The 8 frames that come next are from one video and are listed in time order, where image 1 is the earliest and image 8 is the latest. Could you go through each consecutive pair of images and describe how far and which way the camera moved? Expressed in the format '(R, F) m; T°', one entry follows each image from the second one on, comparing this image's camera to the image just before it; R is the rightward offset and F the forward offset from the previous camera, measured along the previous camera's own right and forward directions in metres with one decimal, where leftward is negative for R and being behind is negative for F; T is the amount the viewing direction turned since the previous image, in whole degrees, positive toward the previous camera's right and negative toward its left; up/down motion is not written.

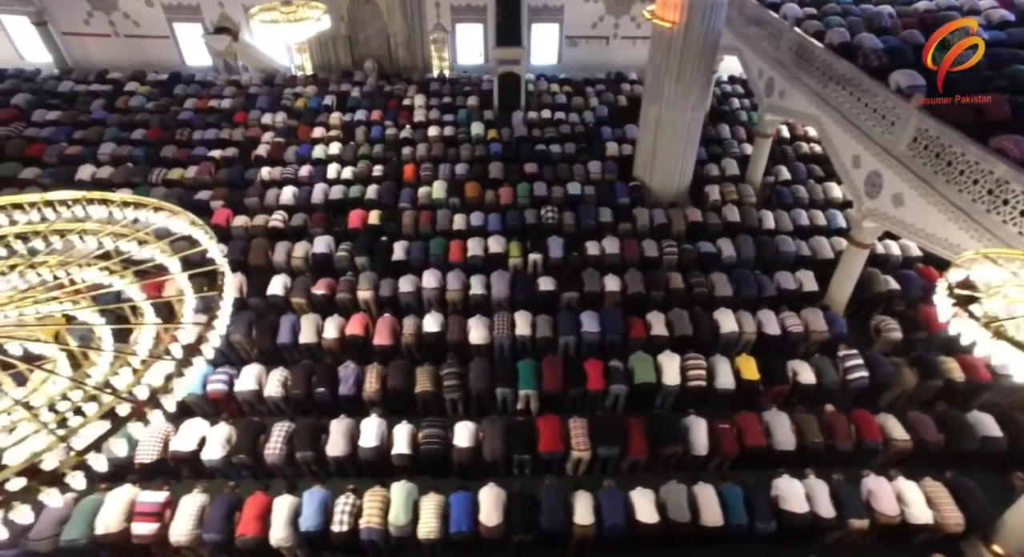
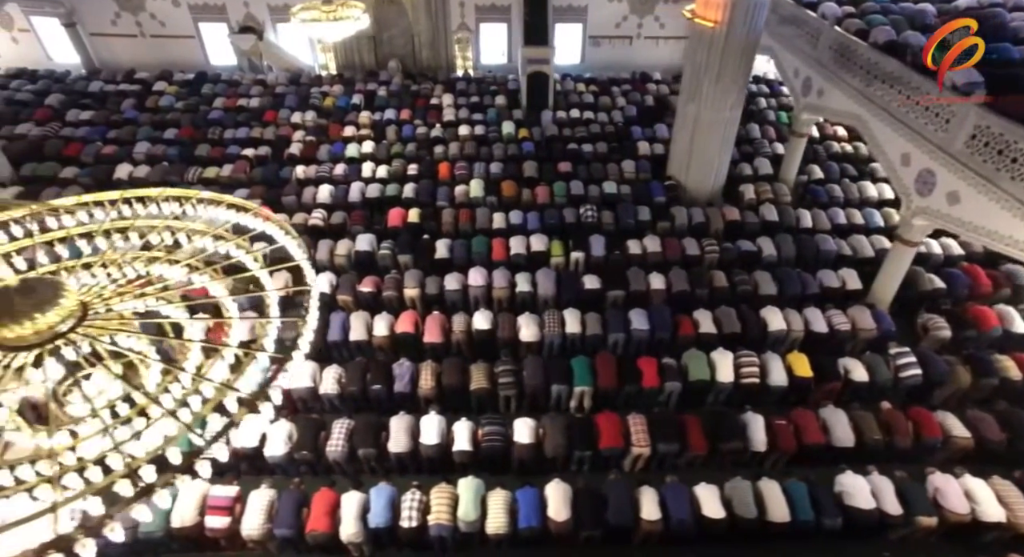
(-0.5, 0.0) m; 0°
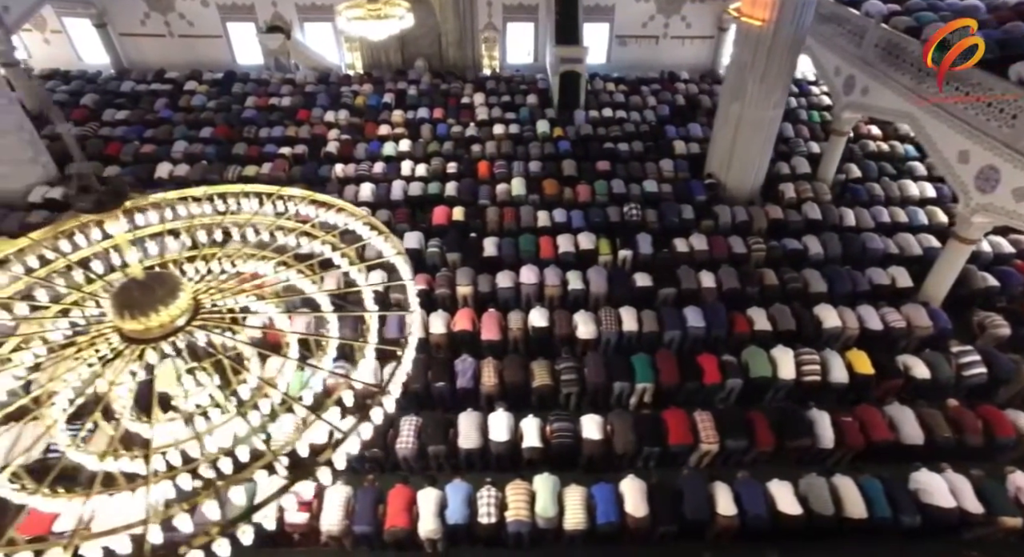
(-0.6, 0.0) m; 0°
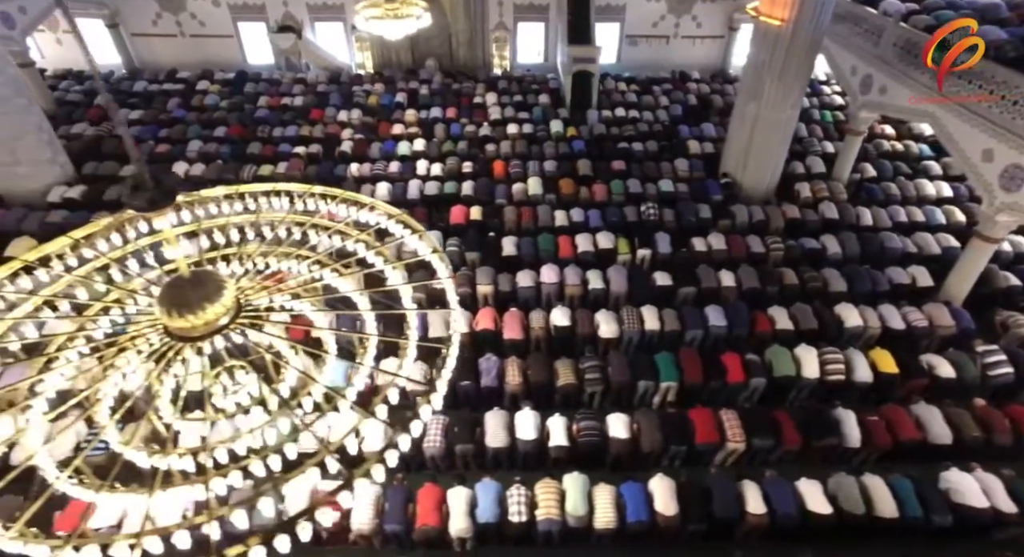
(-0.2, 0.0) m; 0°
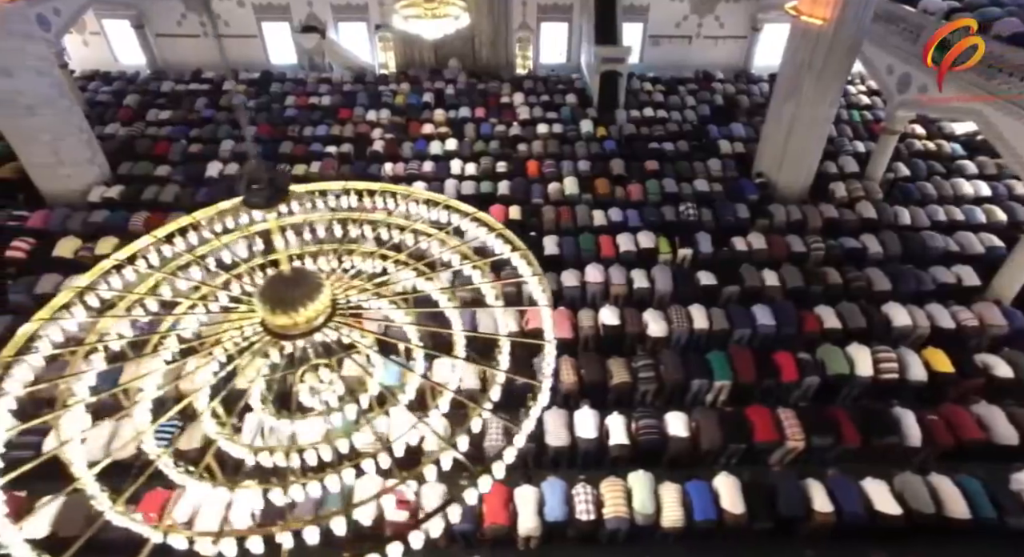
(-0.5, 0.0) m; 0°
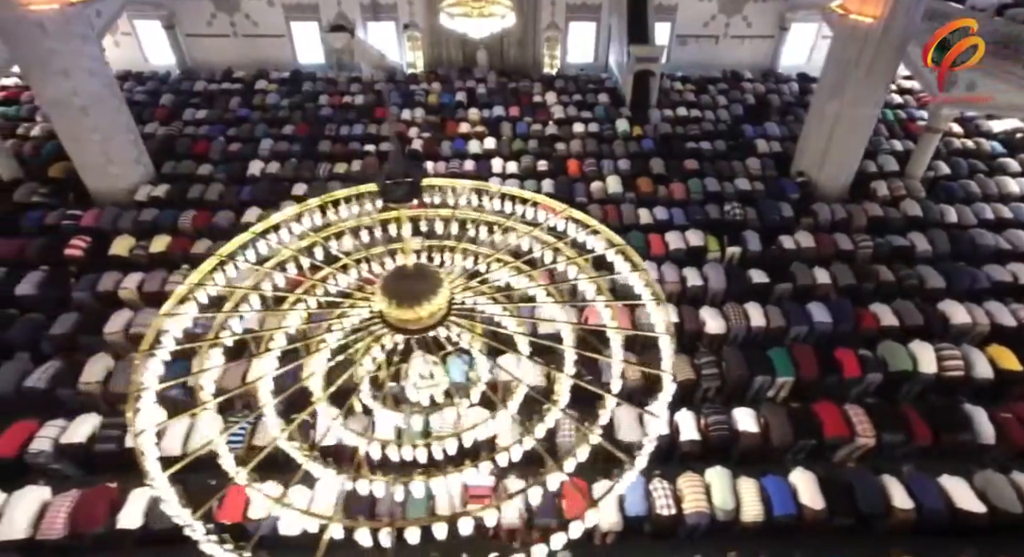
(-0.6, 0.0) m; 0°
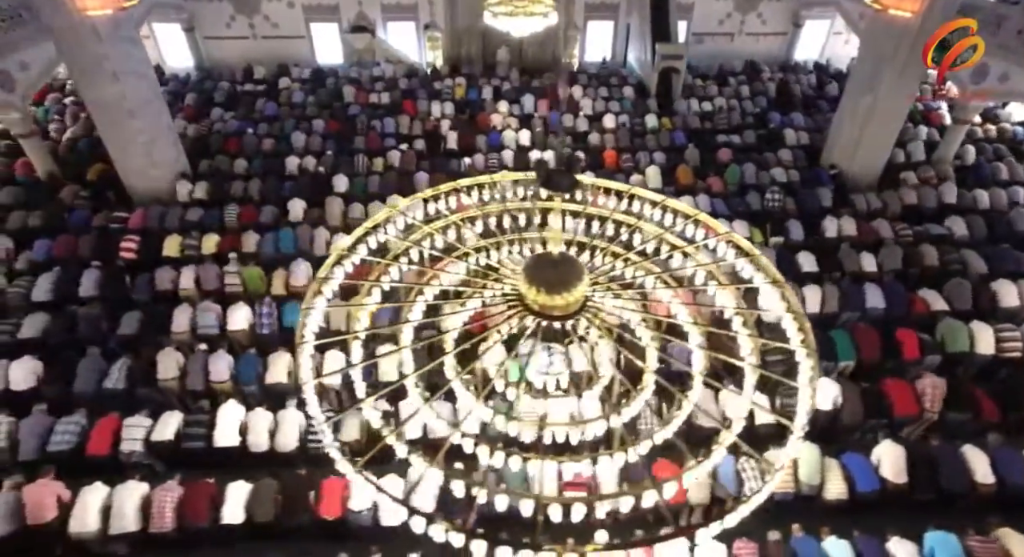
(-0.8, -0.1) m; +1°
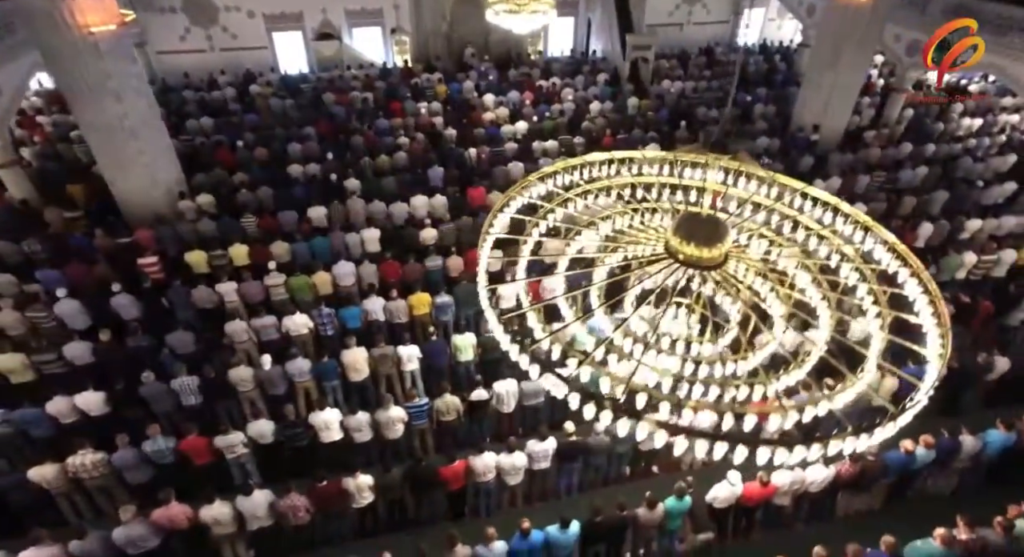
(-1.5, -0.3) m; +7°
